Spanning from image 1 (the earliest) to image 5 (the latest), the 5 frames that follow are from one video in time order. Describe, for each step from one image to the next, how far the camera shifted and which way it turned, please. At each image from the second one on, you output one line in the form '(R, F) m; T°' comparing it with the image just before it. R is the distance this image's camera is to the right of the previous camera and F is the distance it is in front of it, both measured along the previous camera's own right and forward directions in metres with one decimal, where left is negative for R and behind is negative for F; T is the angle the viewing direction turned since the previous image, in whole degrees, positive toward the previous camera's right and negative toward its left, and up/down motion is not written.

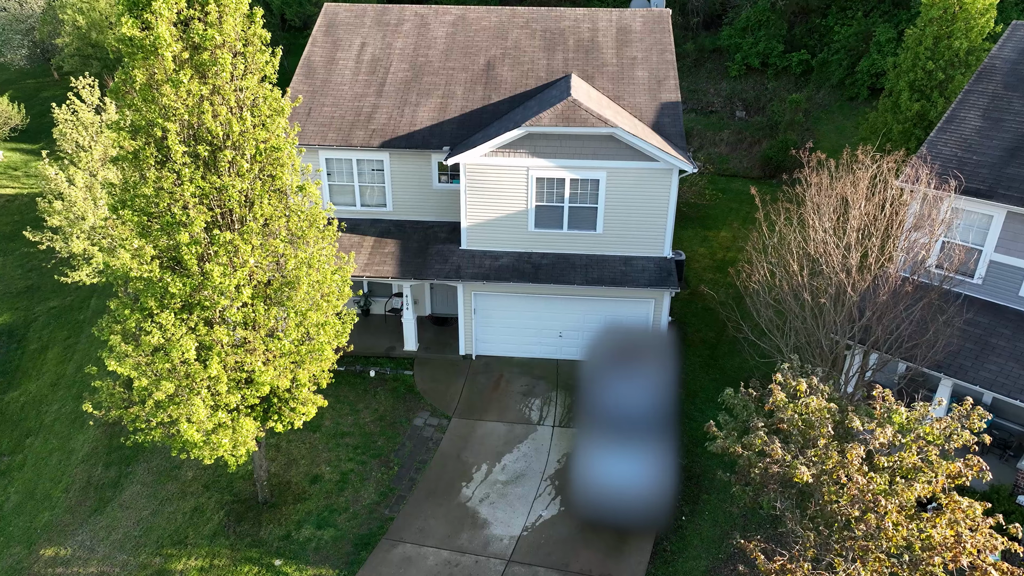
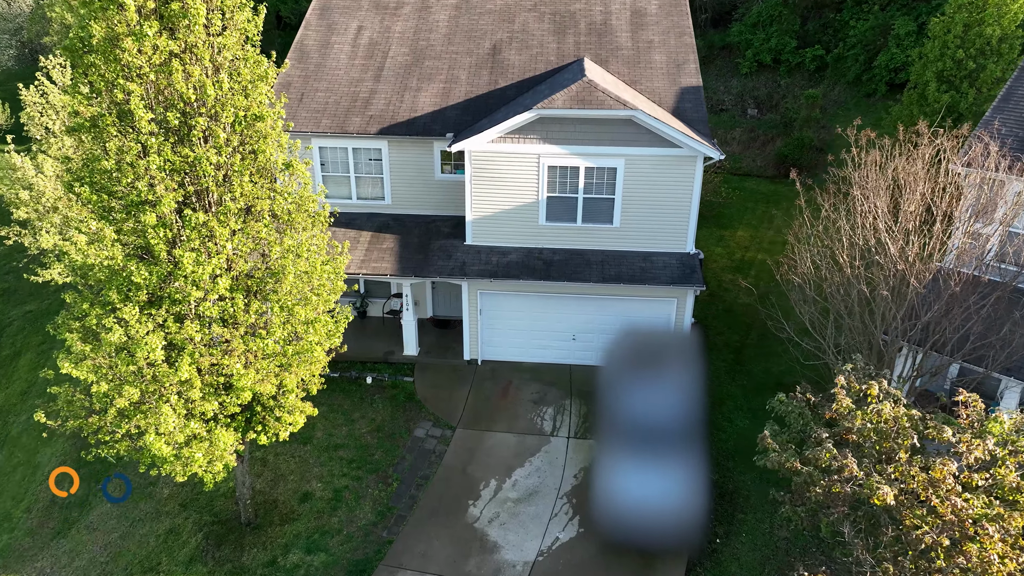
(-0.3, +1.4) m; 0°
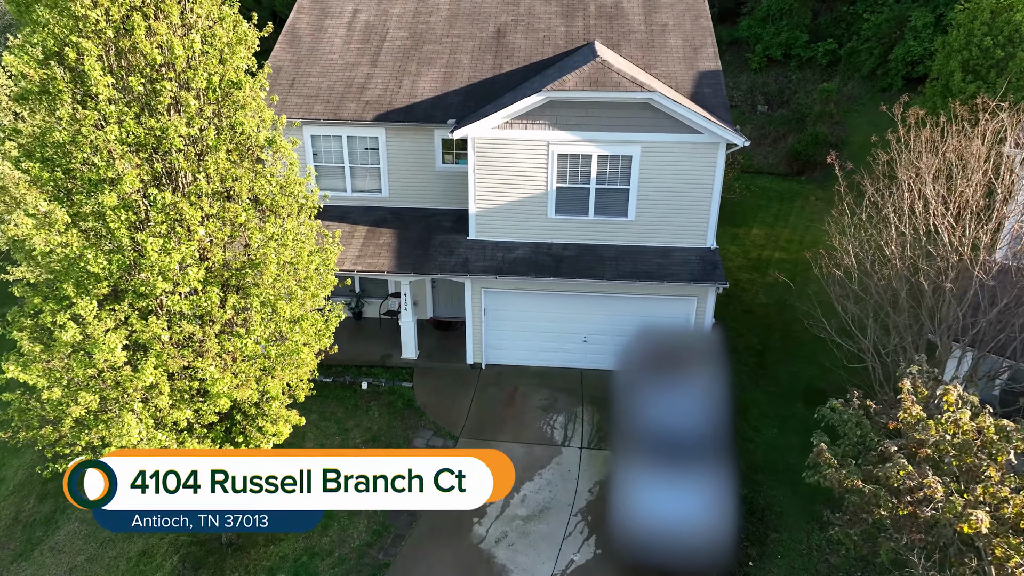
(-0.2, +1.1) m; 0°
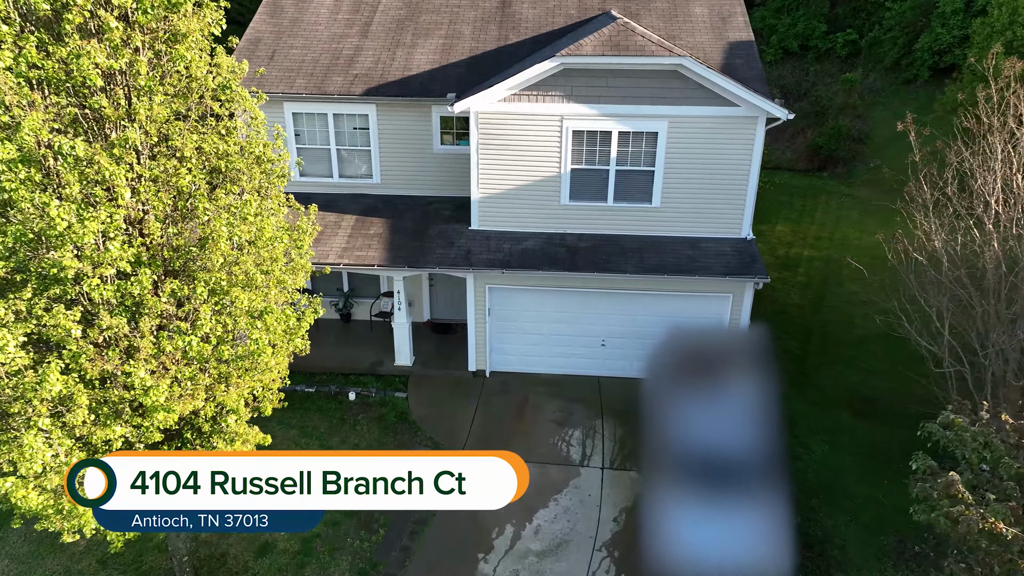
(-0.2, +1.8) m; 0°
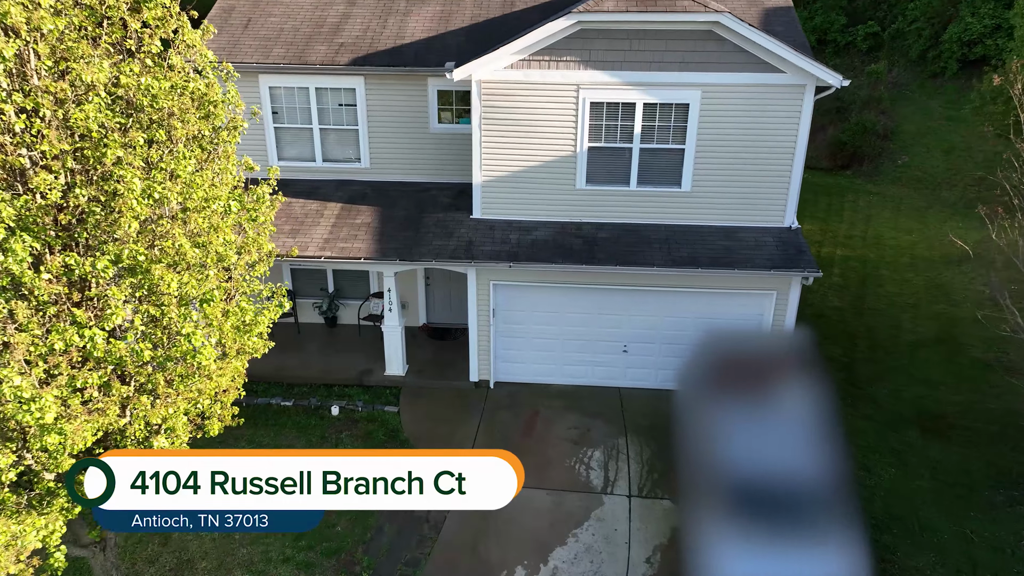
(-0.1, +1.7) m; 0°
